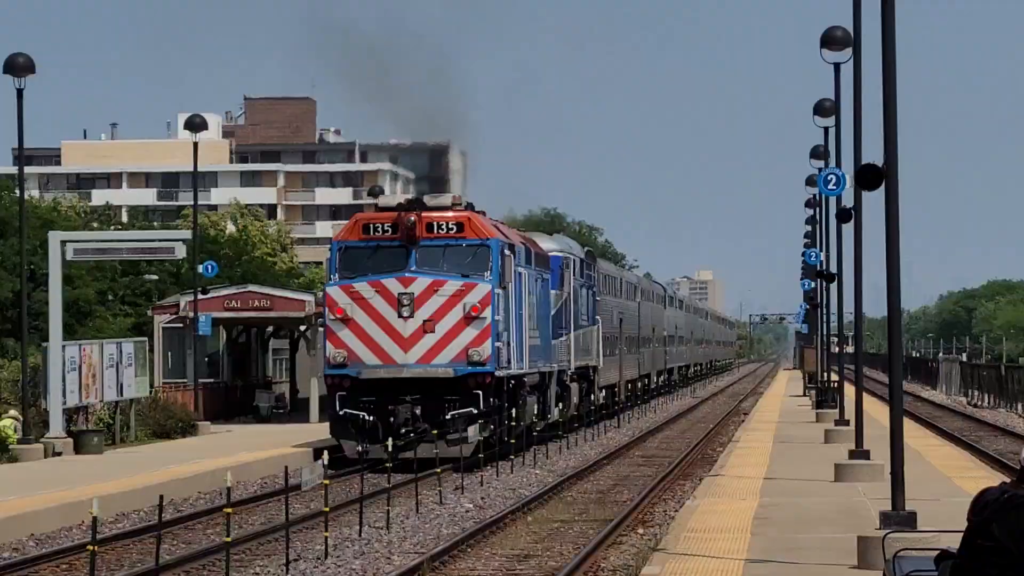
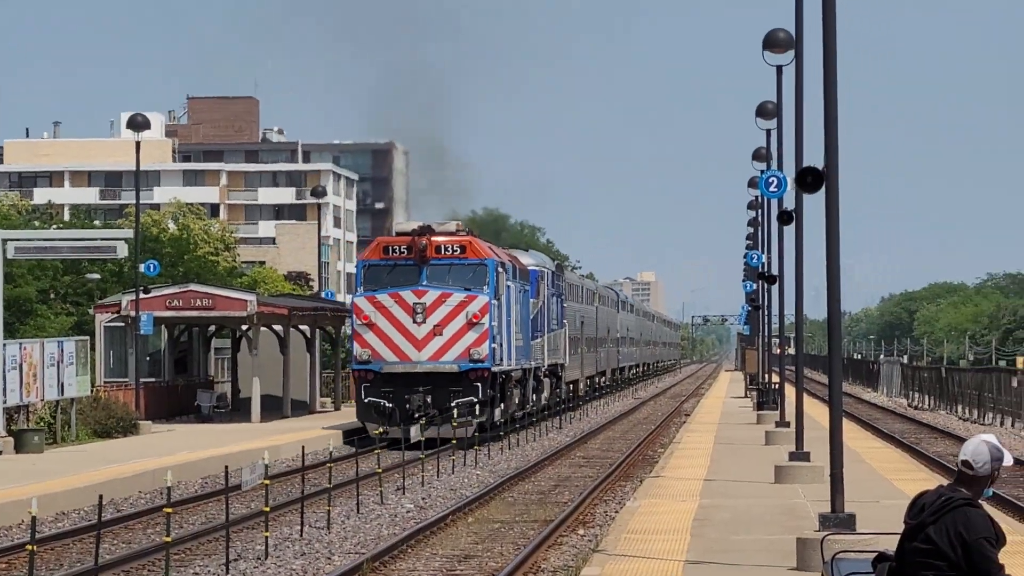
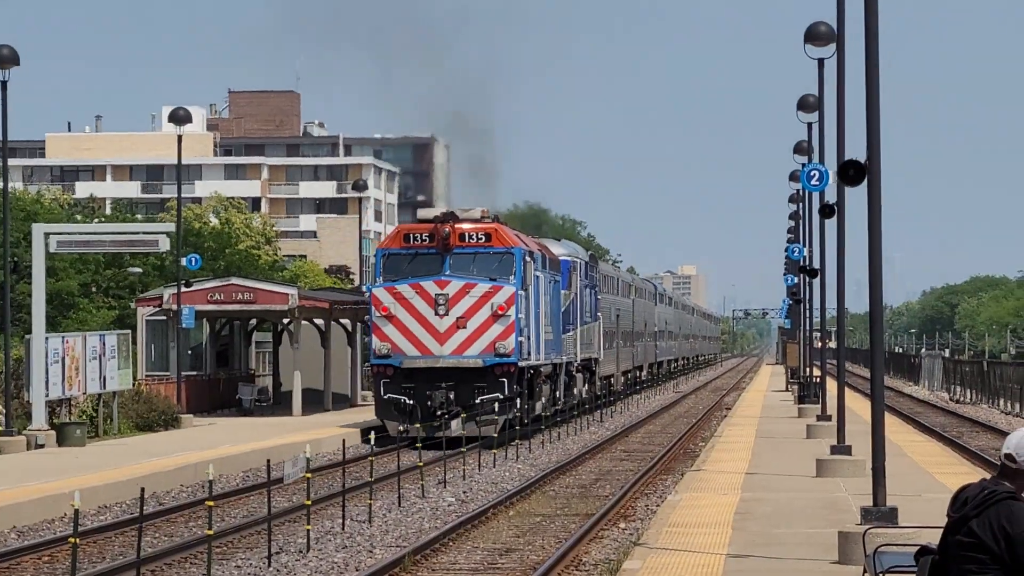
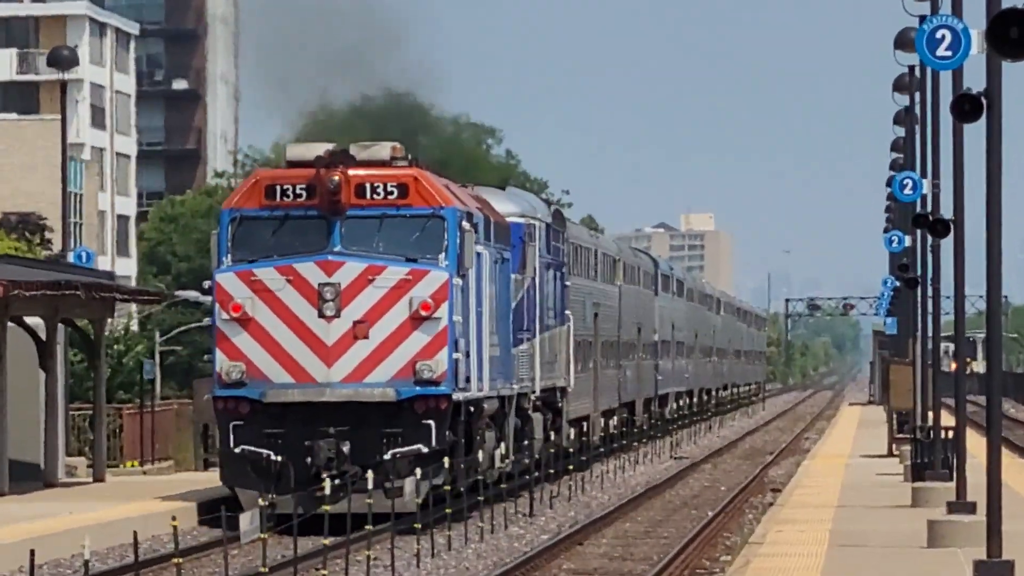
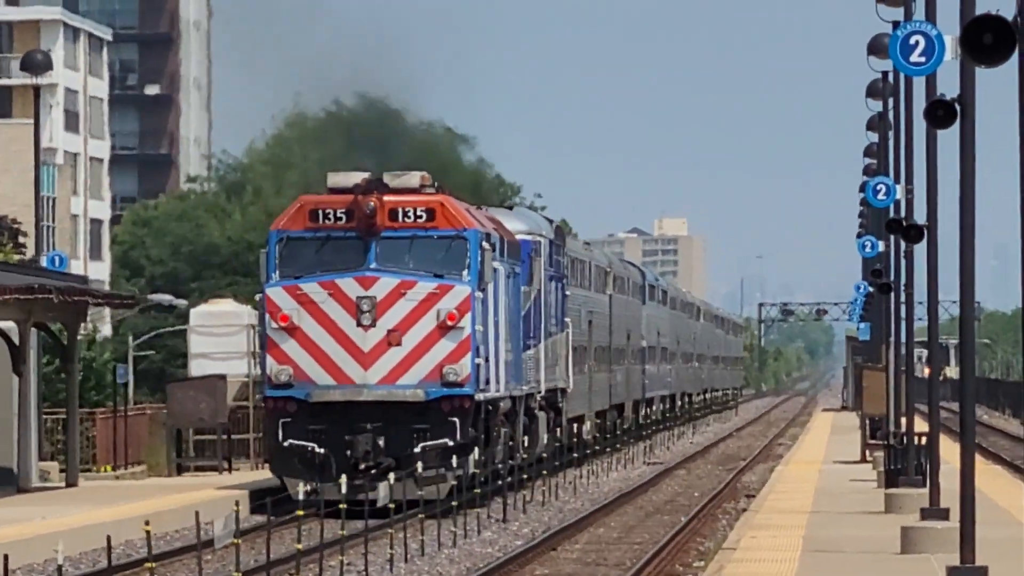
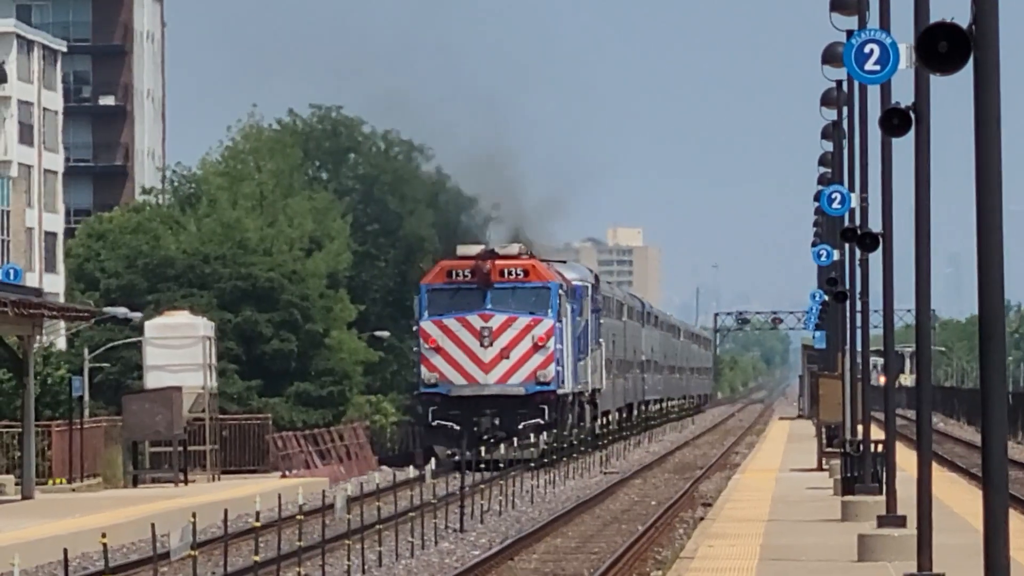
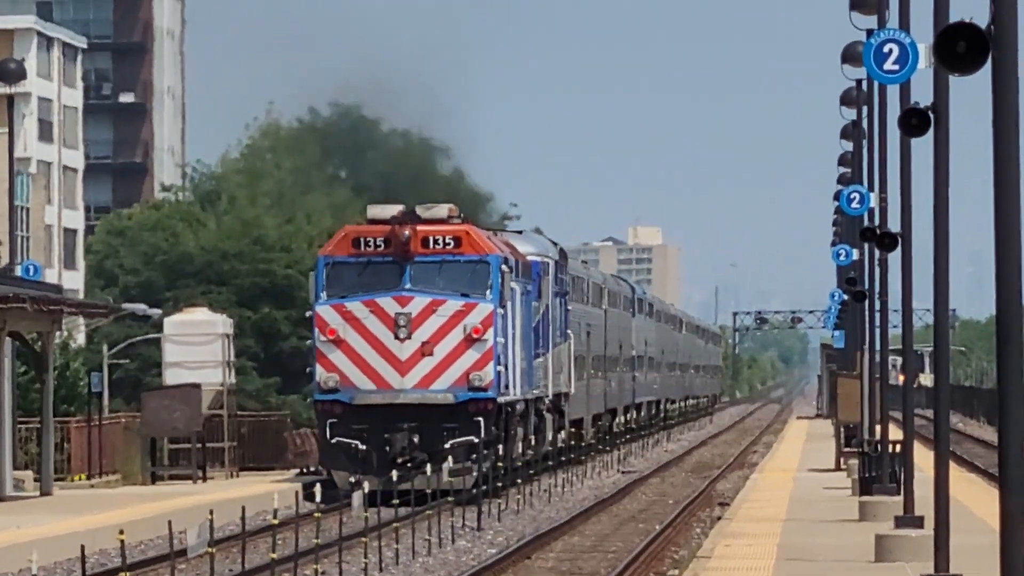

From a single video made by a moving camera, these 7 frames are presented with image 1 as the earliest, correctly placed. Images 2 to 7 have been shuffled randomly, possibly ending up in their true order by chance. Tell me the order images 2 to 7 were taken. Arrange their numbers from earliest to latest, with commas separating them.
3, 2, 4, 5, 7, 6
